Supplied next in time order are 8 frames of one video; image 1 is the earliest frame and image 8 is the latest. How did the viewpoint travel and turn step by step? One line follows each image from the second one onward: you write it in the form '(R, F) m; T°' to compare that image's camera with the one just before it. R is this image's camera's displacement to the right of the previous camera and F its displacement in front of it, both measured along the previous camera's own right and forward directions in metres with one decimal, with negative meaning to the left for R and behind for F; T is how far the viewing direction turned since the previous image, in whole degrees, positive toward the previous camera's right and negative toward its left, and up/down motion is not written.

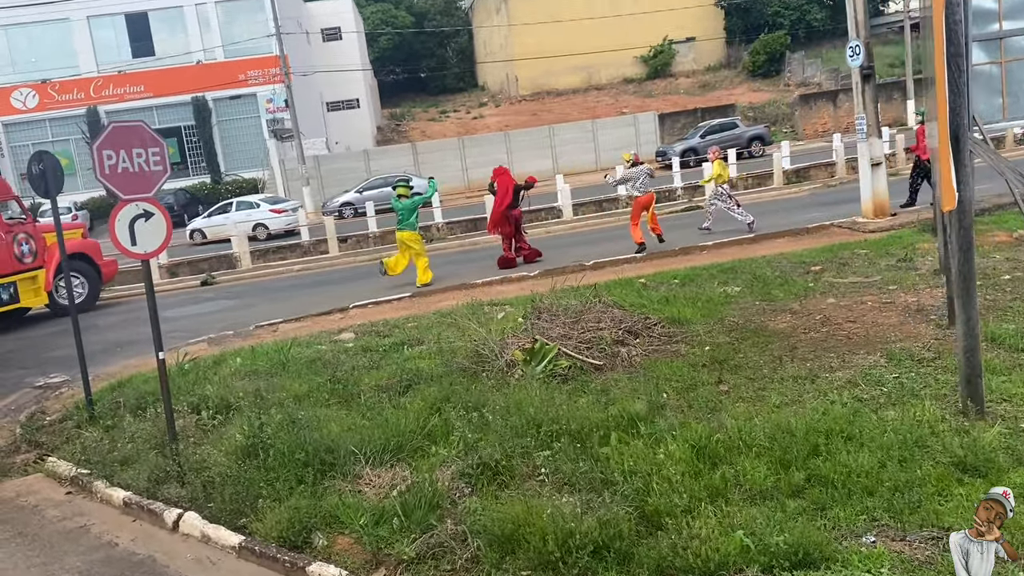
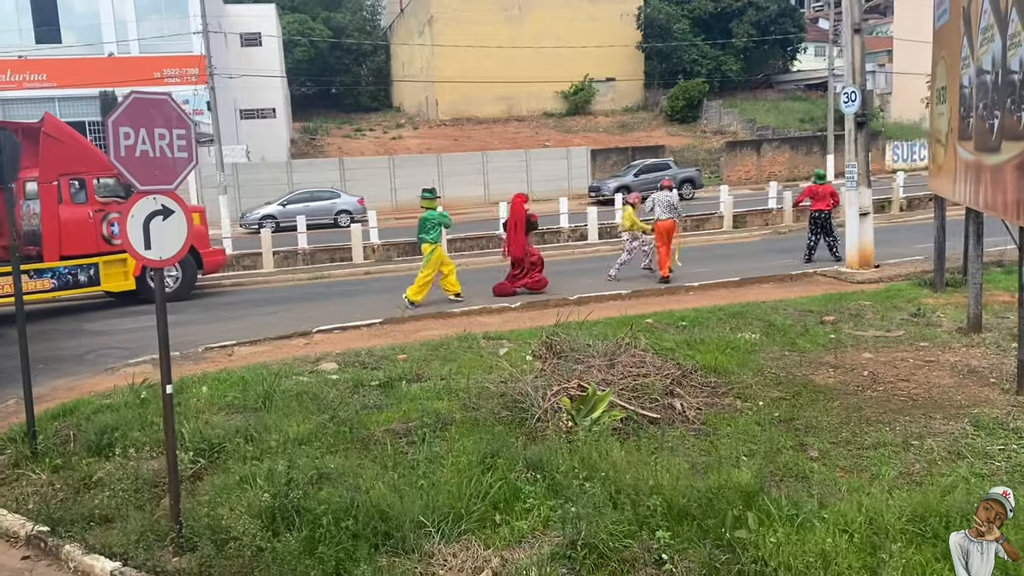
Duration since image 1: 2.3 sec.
(-1.1, +0.9) m; +7°
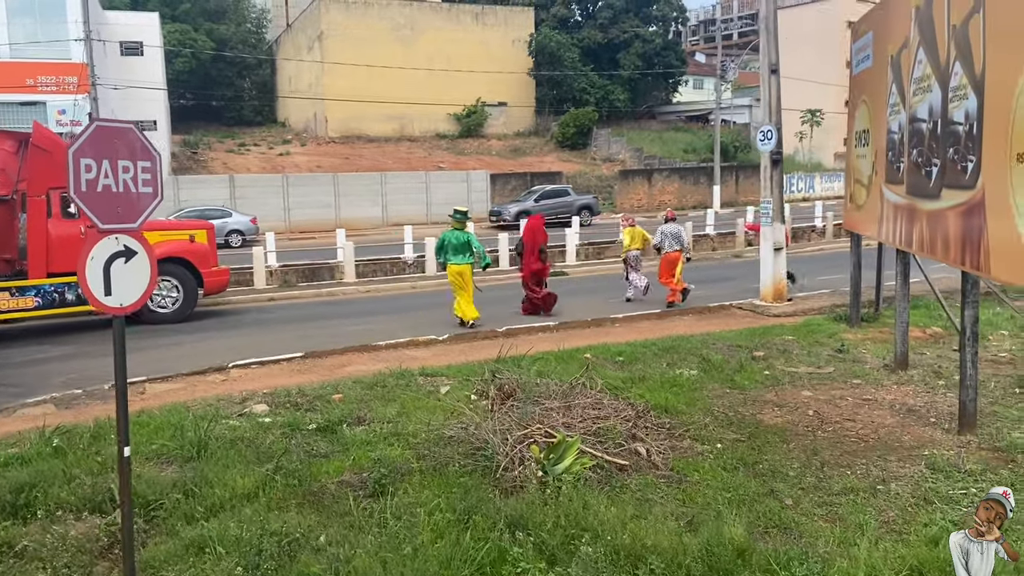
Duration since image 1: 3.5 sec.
(-0.5, +0.3) m; +8°
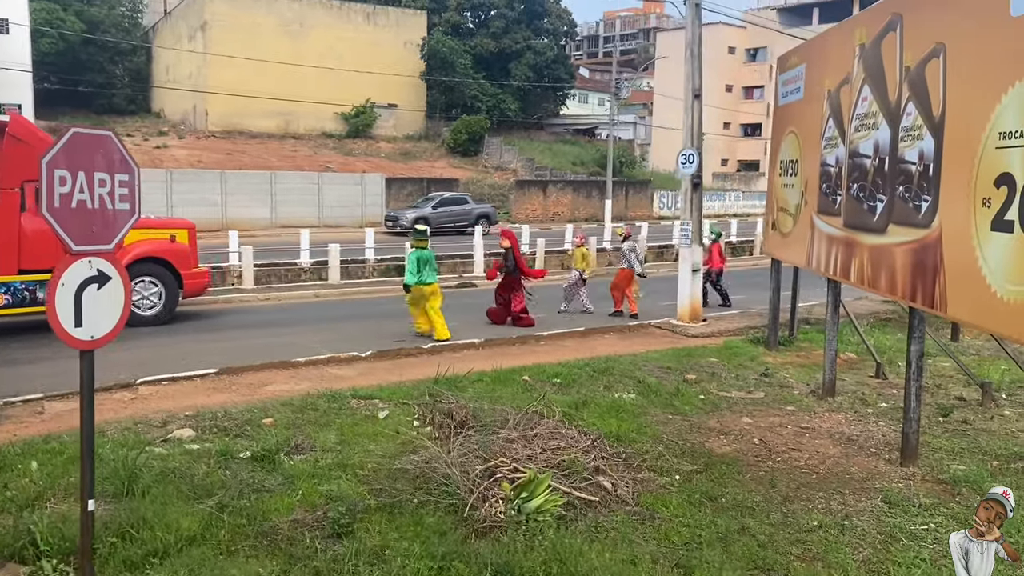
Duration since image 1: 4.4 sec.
(-0.6, +0.3) m; +8°
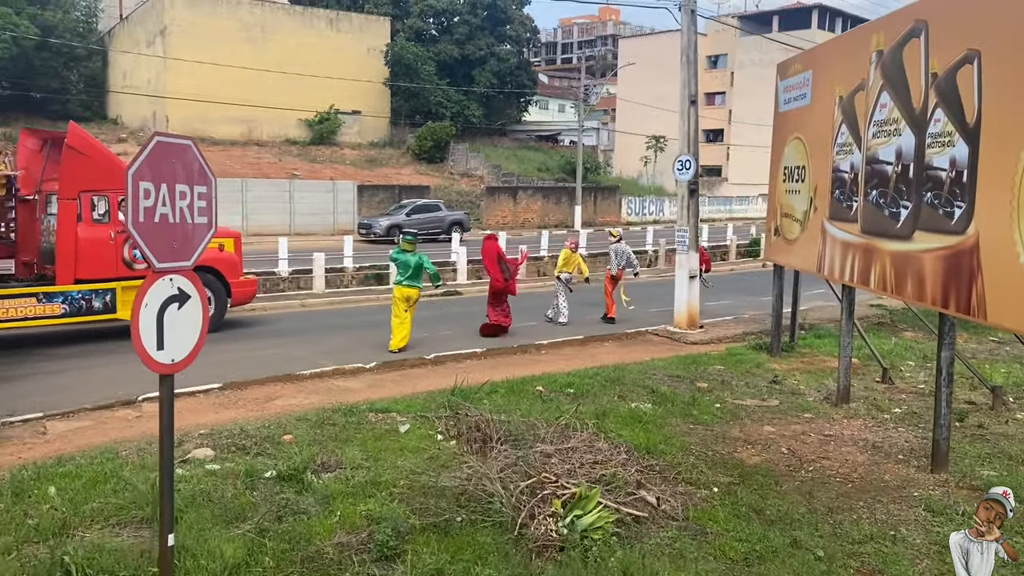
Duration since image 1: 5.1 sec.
(-0.5, +0.2) m; +3°
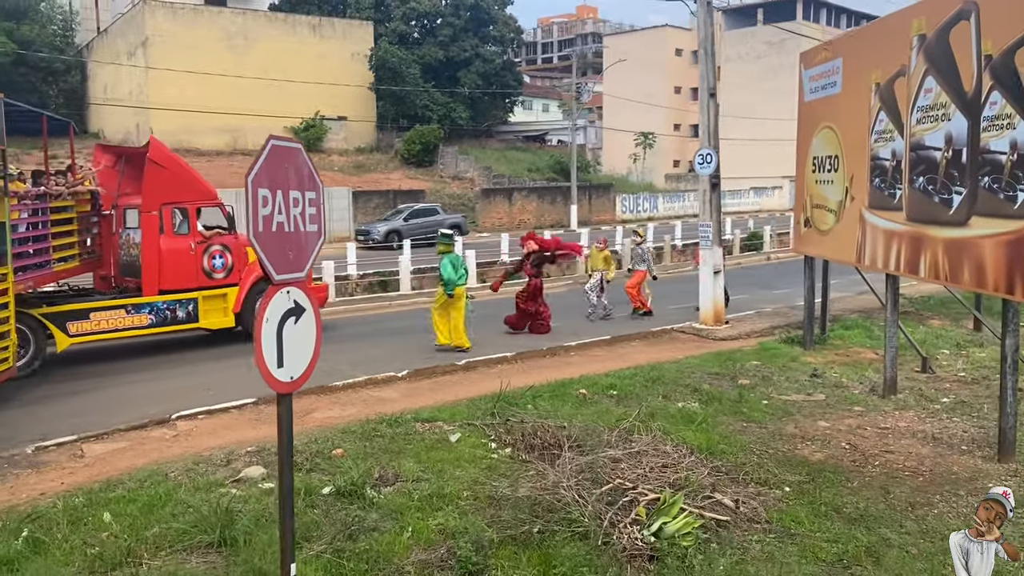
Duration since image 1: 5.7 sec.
(-0.5, +0.2) m; +1°
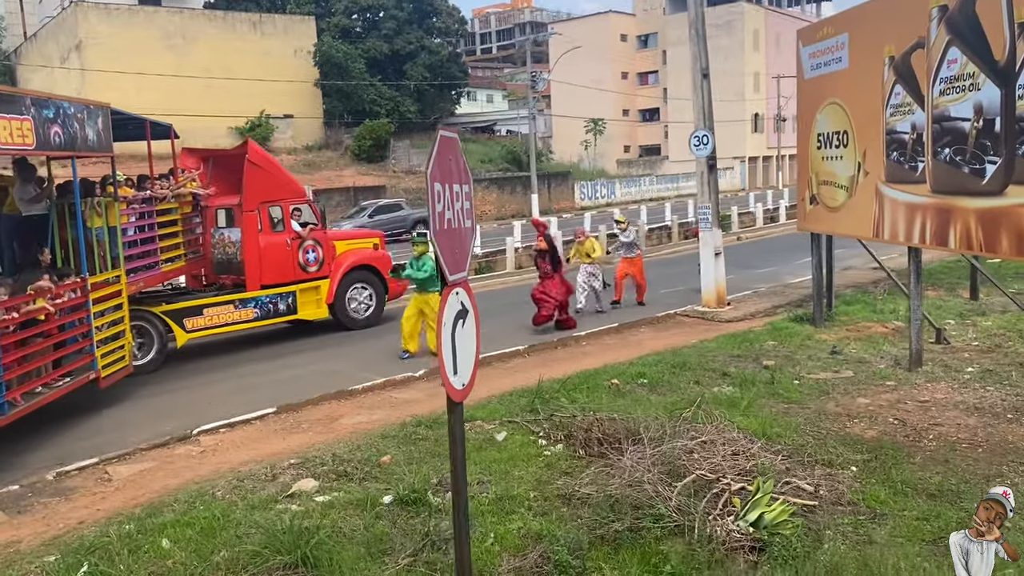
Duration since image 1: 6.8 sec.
(-0.7, +0.2) m; +3°
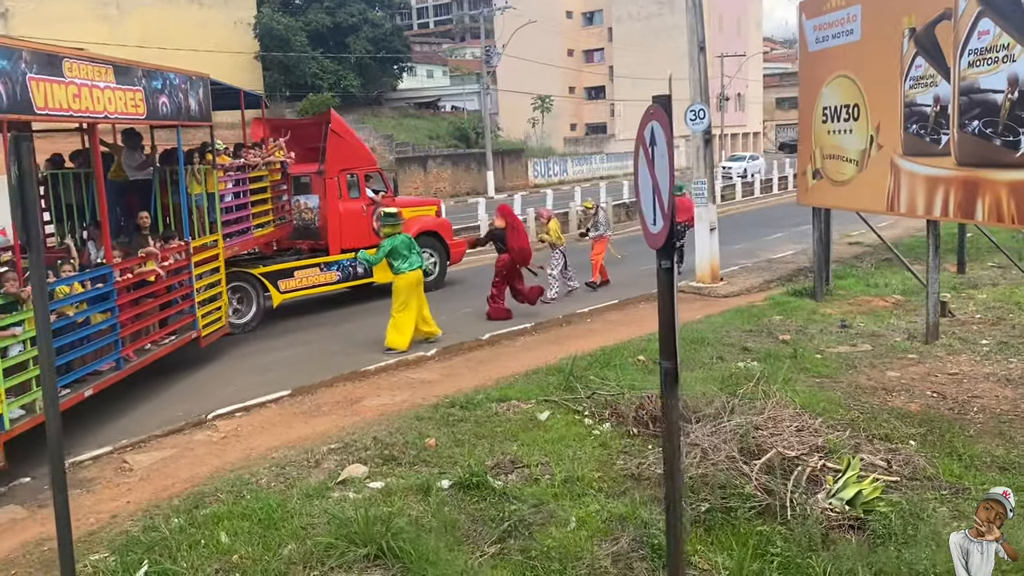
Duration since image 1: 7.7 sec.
(-0.8, +0.3) m; +4°
